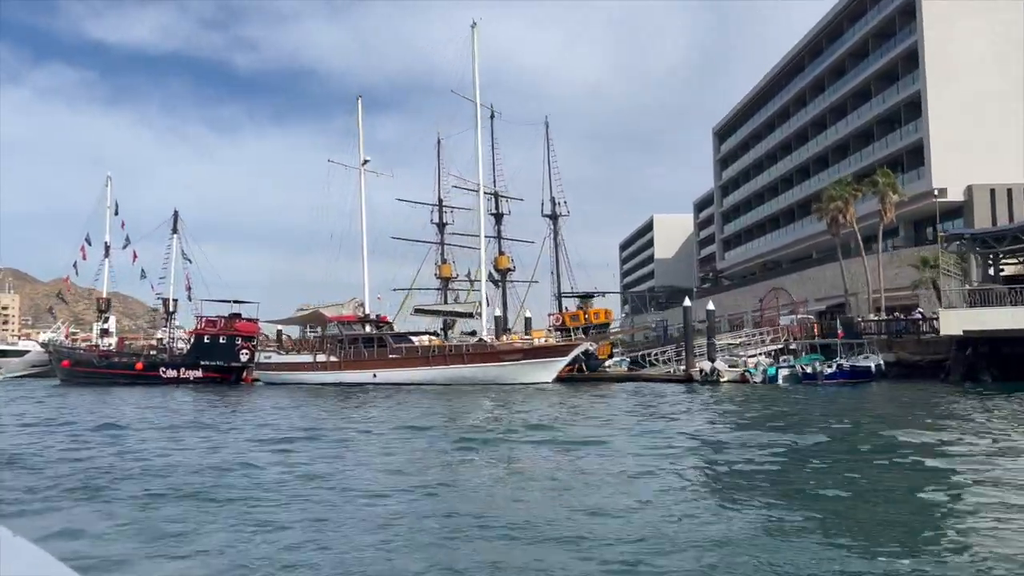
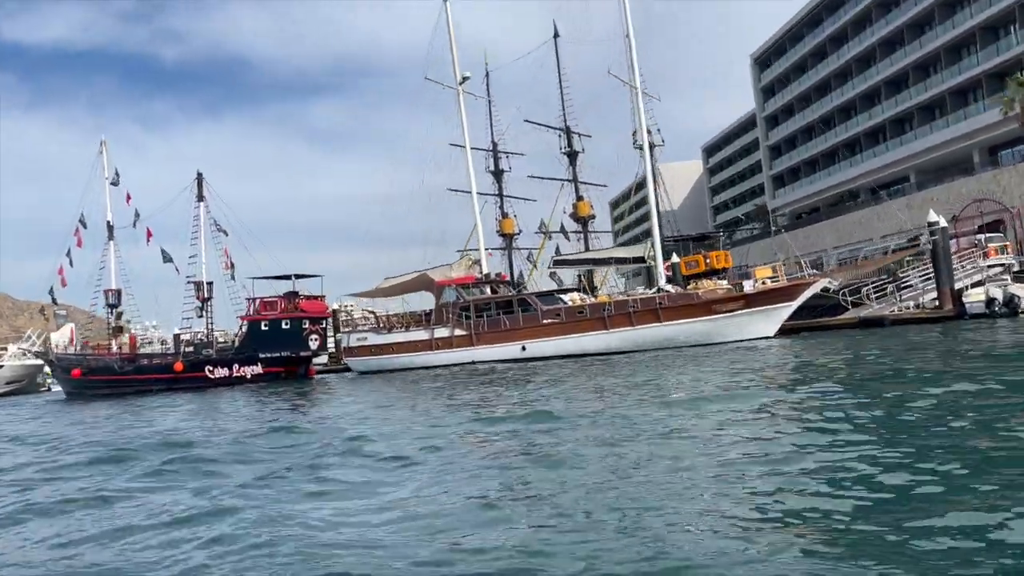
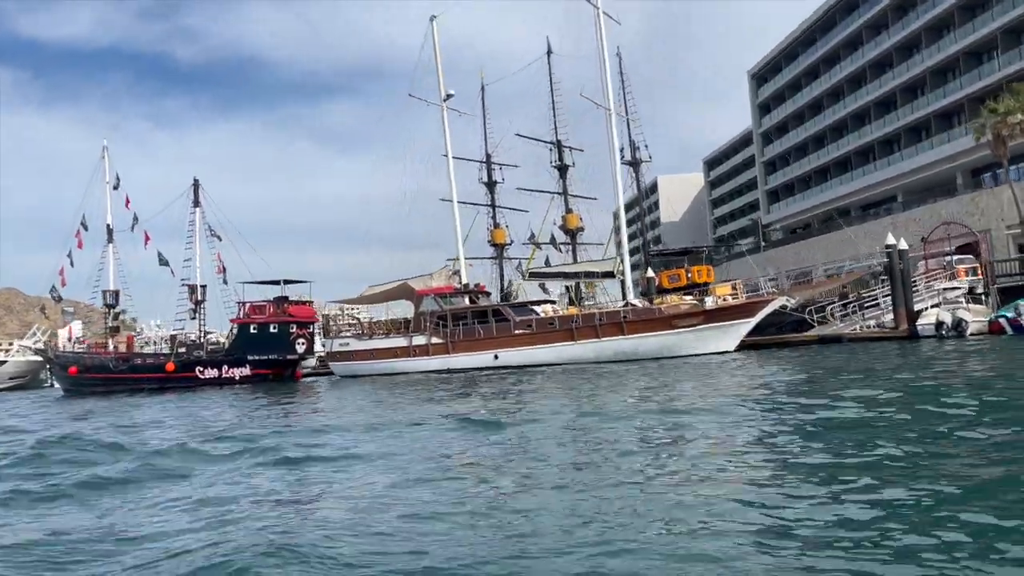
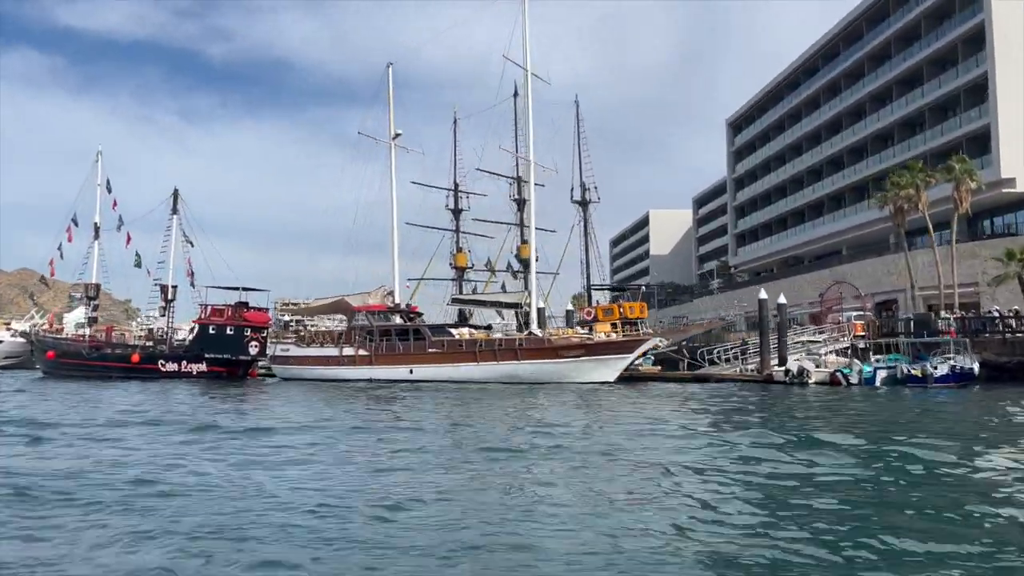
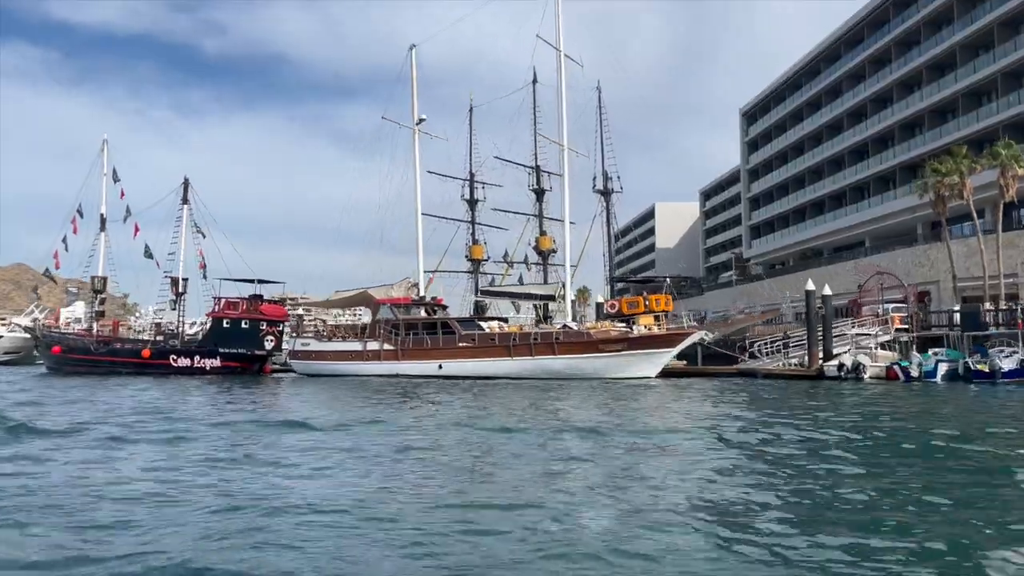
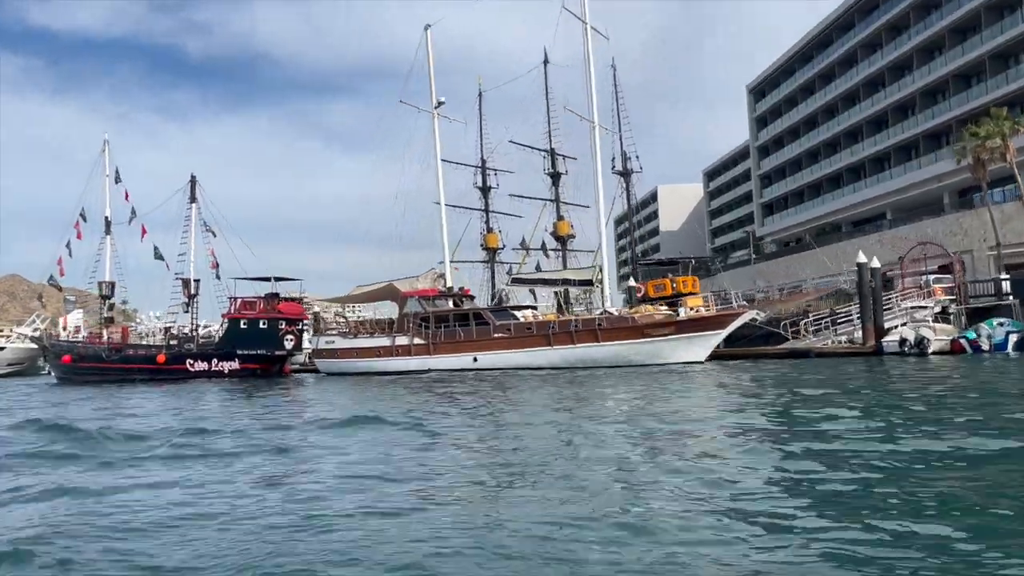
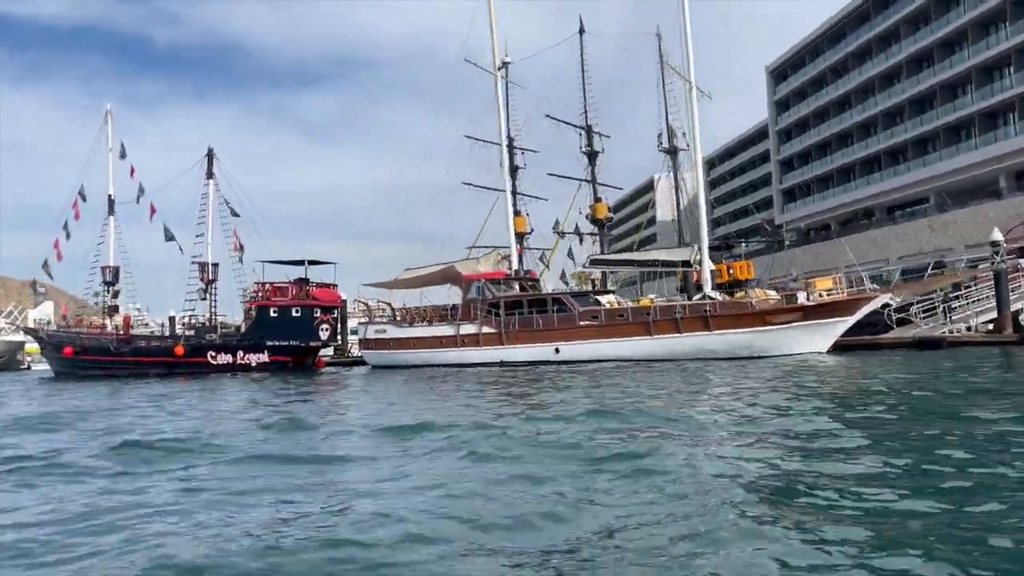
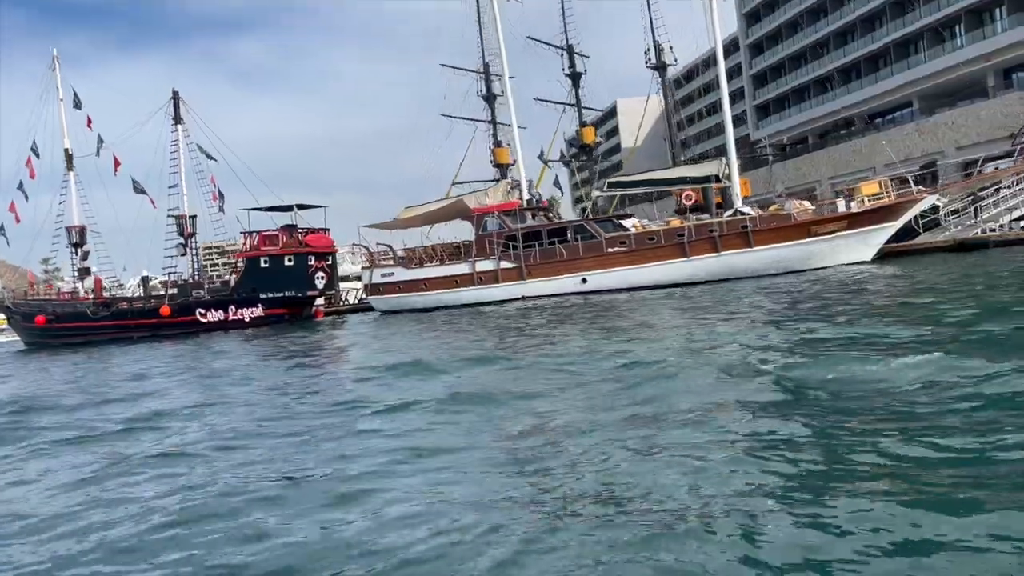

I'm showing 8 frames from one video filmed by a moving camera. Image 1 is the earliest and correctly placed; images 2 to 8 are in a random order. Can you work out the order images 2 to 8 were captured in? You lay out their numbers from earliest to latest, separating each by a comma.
4, 5, 6, 3, 2, 7, 8
